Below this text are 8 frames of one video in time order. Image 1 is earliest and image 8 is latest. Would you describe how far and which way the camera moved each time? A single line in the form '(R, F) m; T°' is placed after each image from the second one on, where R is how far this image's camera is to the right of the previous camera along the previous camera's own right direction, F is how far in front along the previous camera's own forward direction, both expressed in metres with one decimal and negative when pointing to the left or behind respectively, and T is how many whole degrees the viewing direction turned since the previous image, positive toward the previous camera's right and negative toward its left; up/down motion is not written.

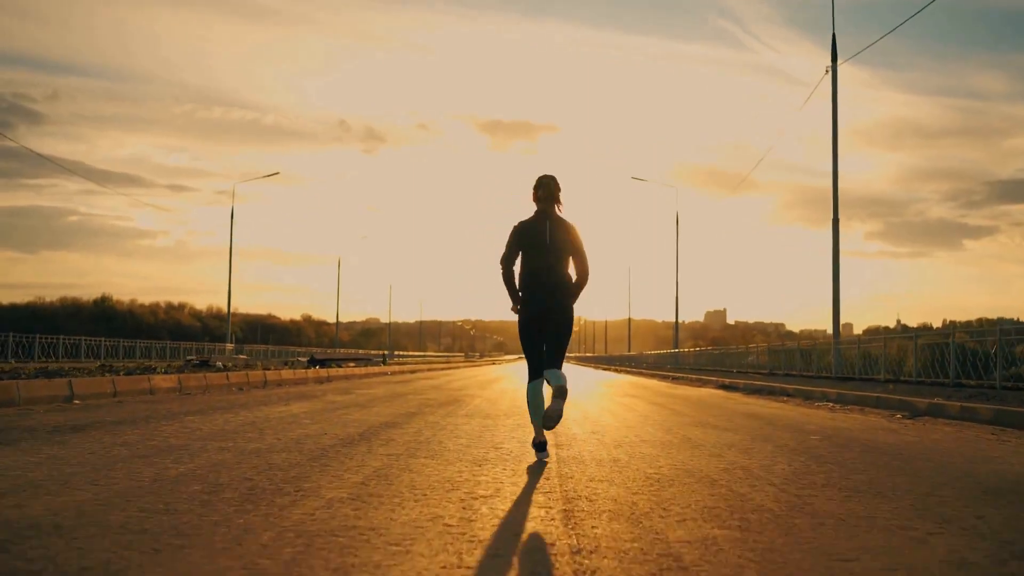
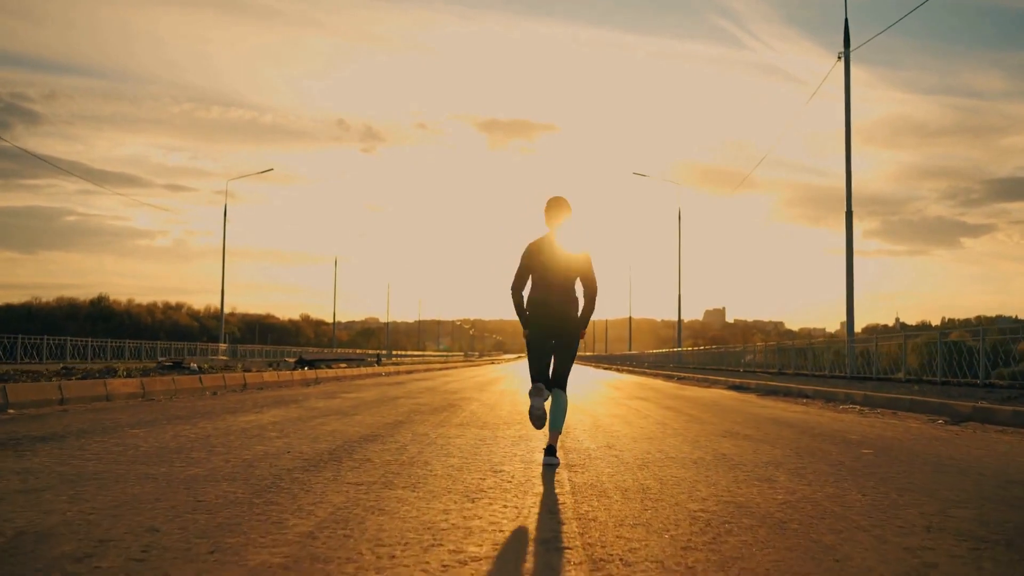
(0.0, +1.0) m; 0°
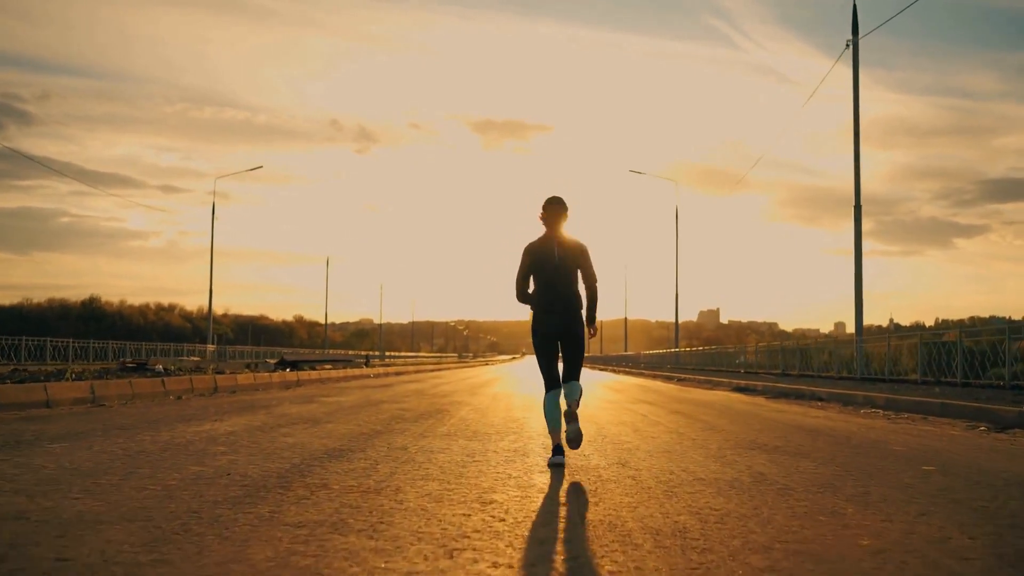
(0.0, +1.0) m; 0°
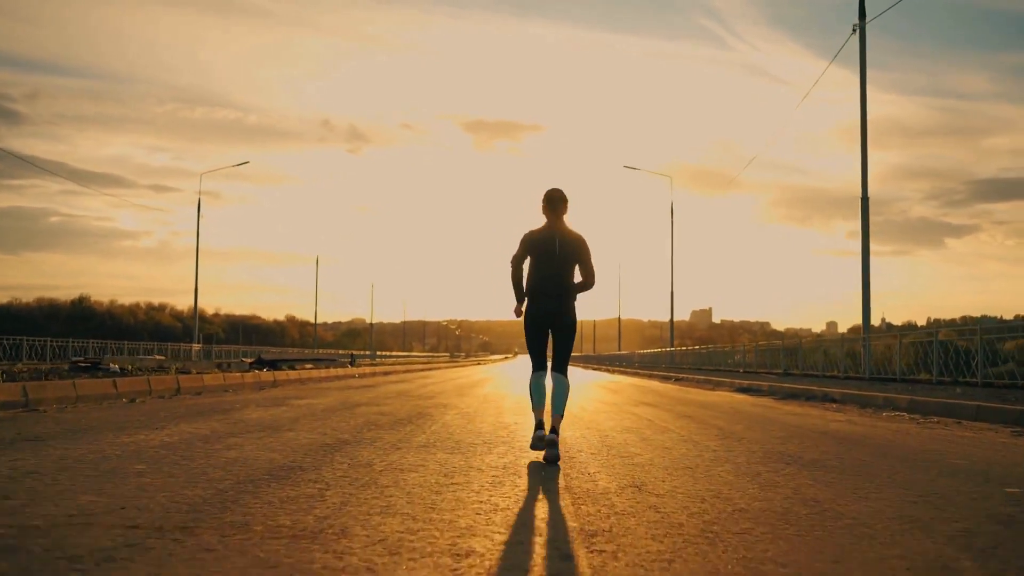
(0.0, +1.0) m; 0°
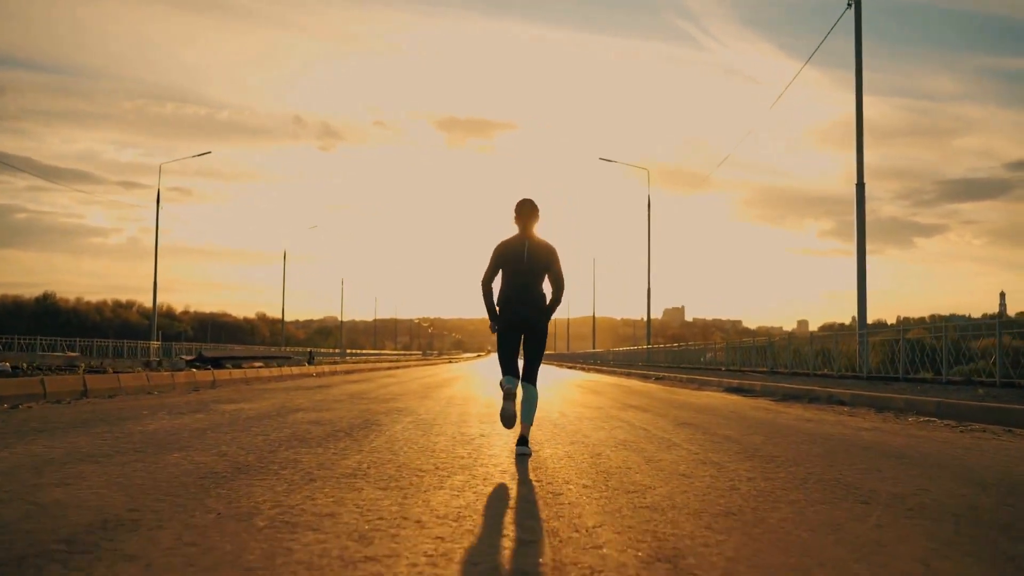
(0.0, +1.5) m; +2°
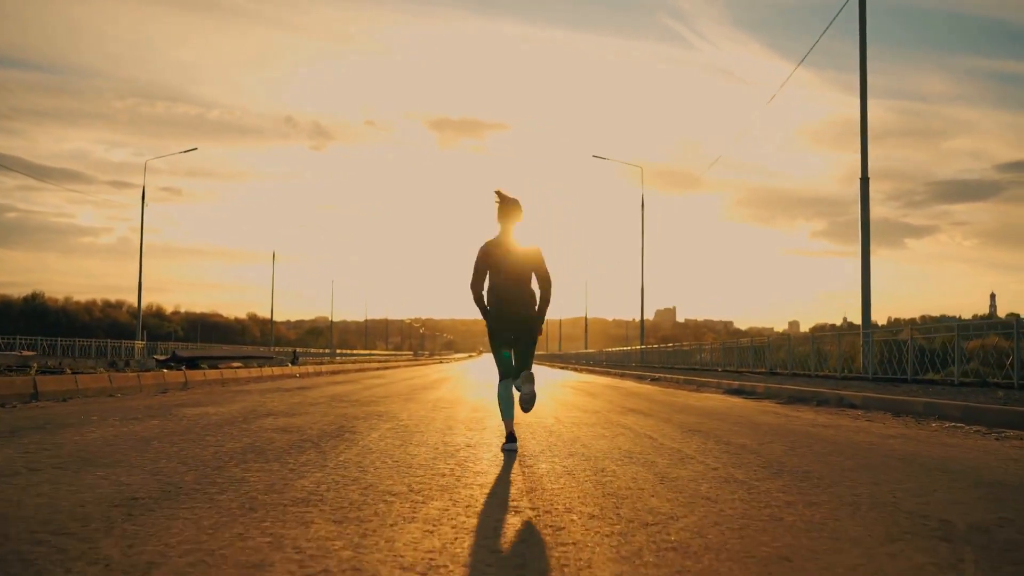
(0.0, +0.7) m; 0°
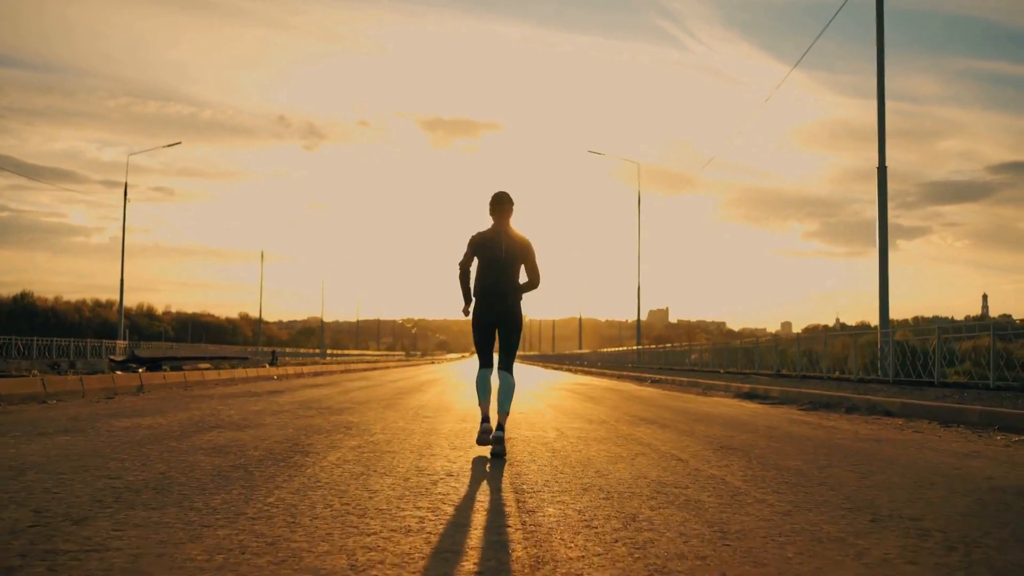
(0.0, +1.2) m; 0°
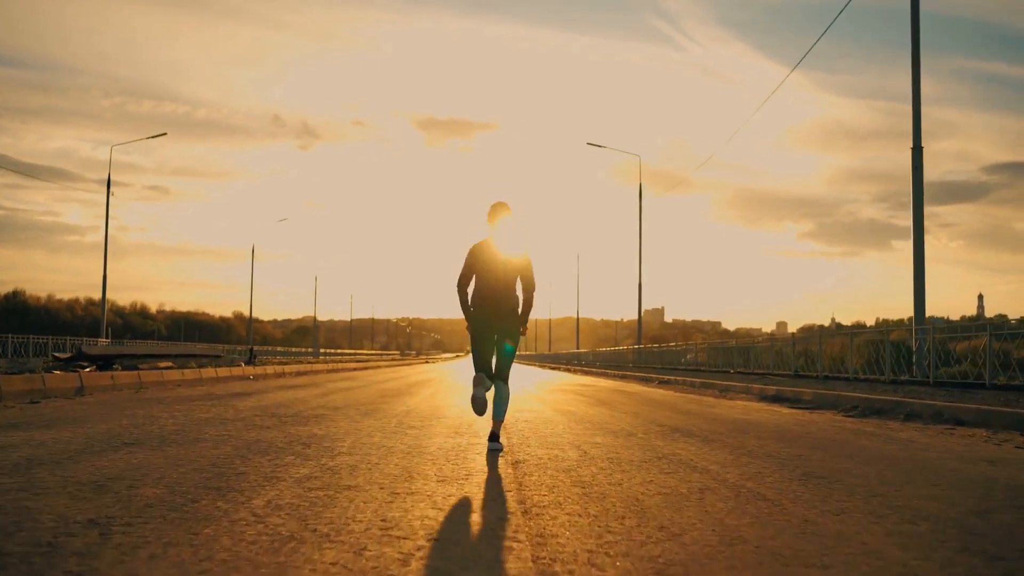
(-0.1, +1.5) m; 0°
